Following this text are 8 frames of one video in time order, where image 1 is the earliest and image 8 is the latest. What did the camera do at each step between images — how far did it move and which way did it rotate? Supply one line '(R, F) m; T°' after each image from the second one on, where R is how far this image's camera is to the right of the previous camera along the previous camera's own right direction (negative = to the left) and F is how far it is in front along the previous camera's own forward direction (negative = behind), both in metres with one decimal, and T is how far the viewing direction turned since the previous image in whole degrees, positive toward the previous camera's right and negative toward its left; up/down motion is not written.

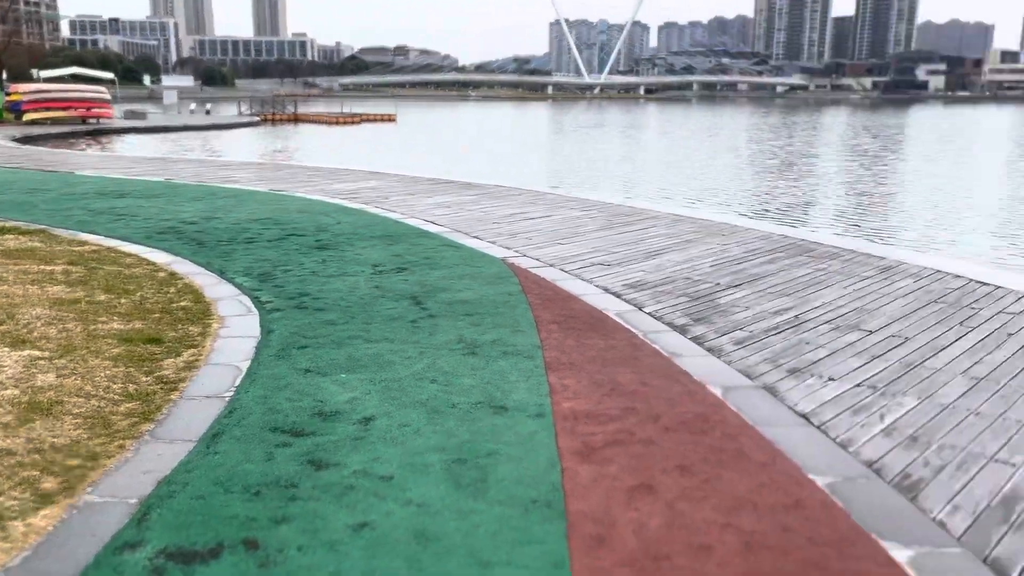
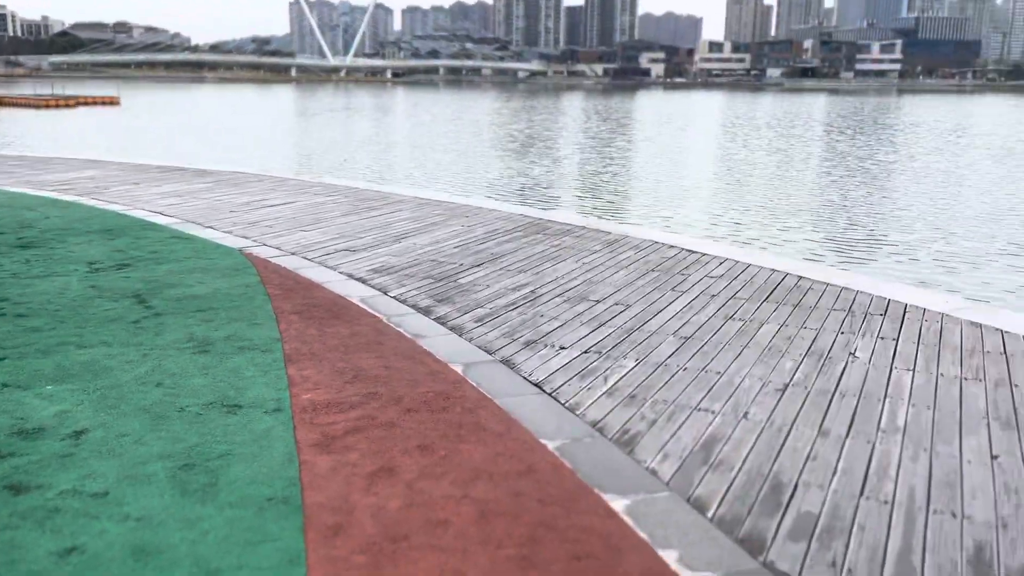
(+0.1, 0.0) m; +16°
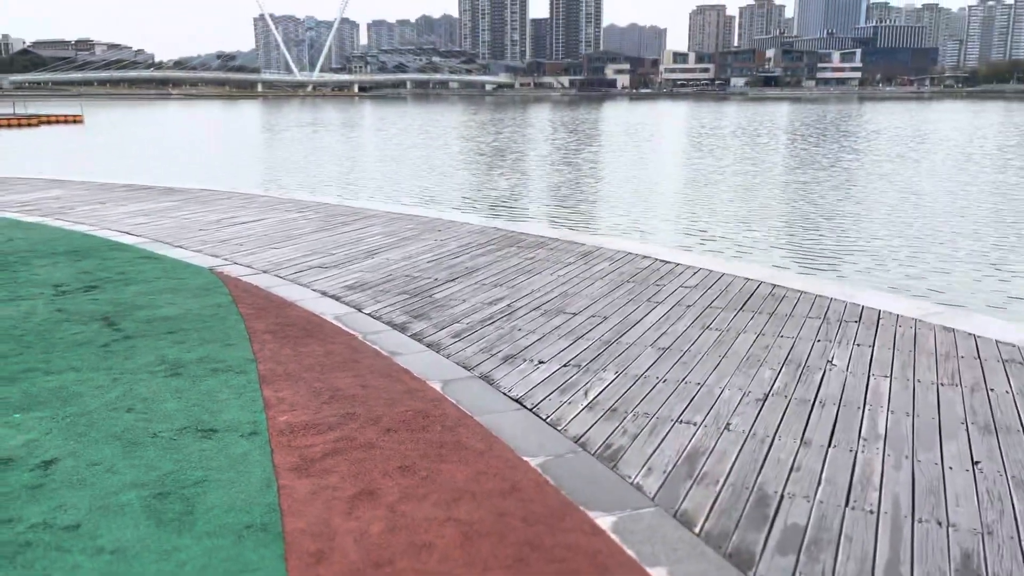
(0.0, 0.0) m; +2°
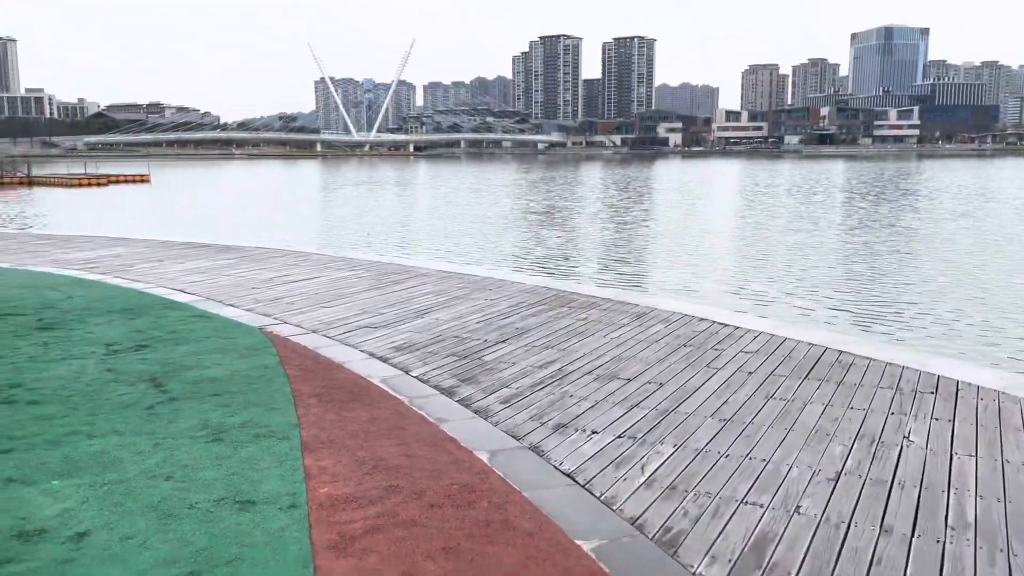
(0.0, +0.2) m; -4°
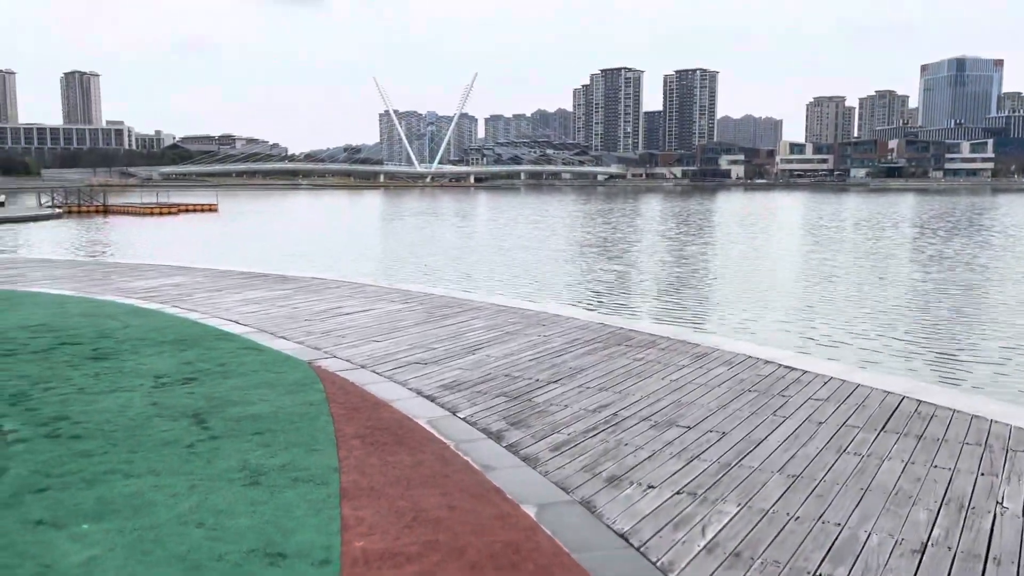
(0.0, +0.2) m; -4°
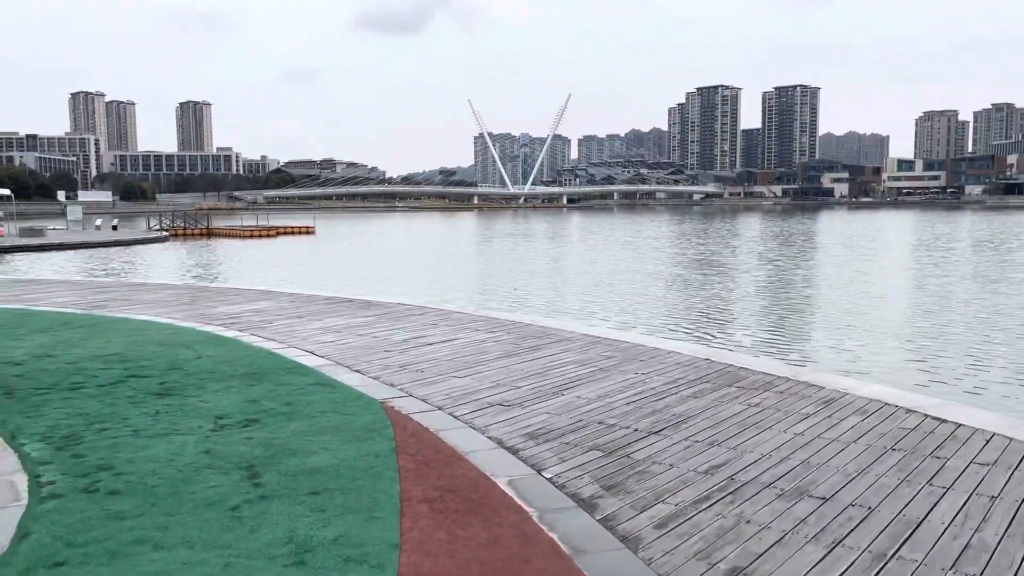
(0.0, +0.7) m; -6°
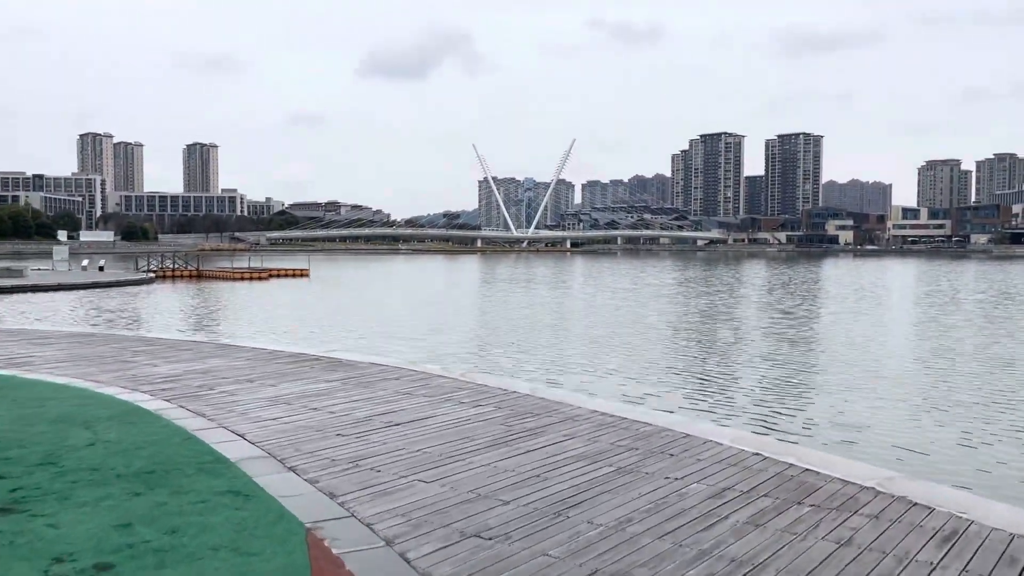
(+0.1, +1.7) m; 0°
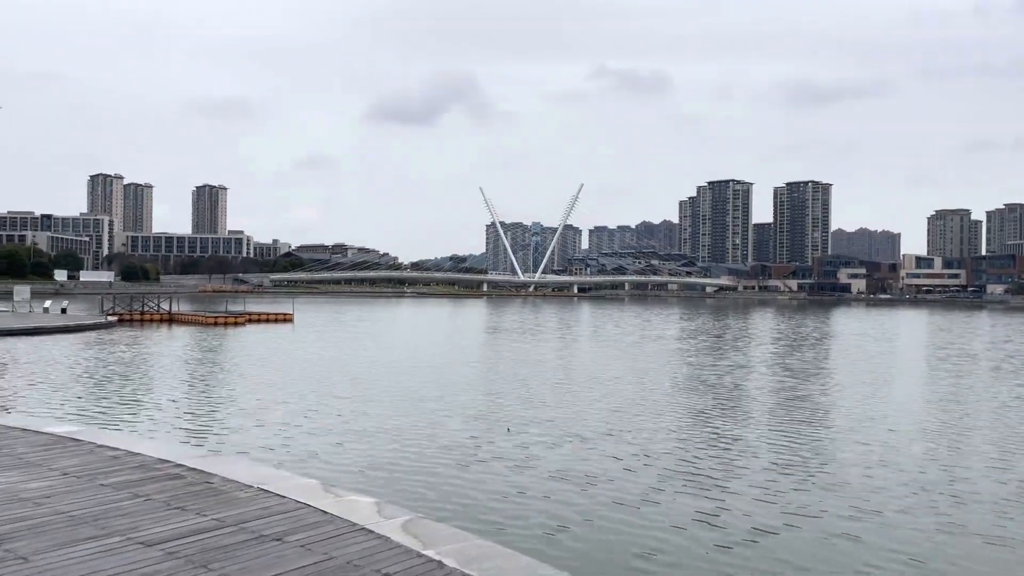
(+0.1, +4.0) m; 0°
